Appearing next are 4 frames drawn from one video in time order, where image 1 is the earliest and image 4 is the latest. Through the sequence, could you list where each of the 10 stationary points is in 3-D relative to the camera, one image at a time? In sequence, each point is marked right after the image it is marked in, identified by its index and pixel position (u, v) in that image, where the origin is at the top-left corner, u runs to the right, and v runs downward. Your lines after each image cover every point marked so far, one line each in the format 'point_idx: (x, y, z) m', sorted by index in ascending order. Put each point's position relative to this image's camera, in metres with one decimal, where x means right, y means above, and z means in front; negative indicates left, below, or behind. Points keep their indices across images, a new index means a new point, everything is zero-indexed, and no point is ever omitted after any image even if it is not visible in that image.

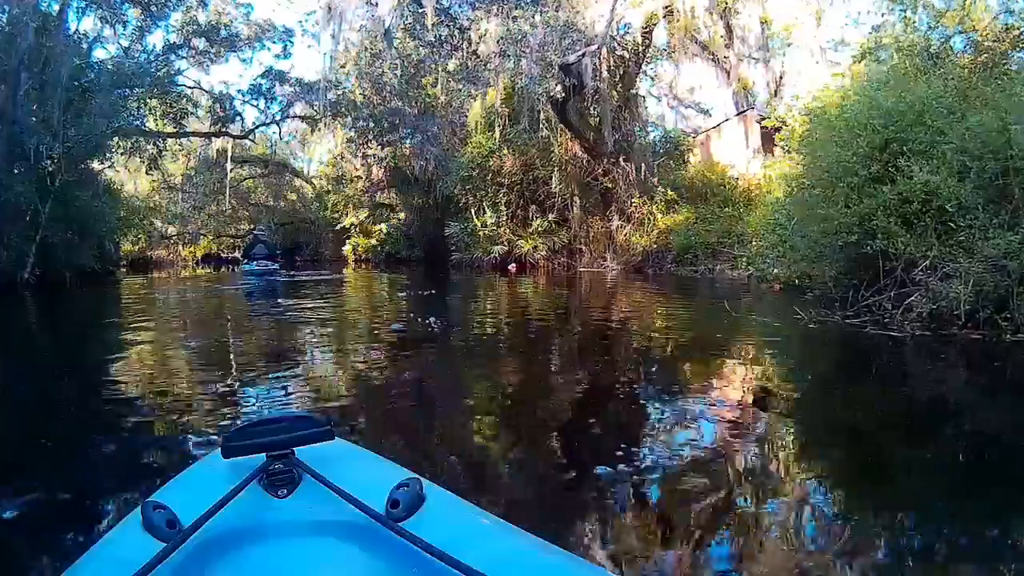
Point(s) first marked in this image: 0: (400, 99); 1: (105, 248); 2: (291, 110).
0: (-2.3, +4.4, +17.7) m
1: (-9.6, +0.9, +18.0) m
2: (-4.9, +4.0, +17.3) m
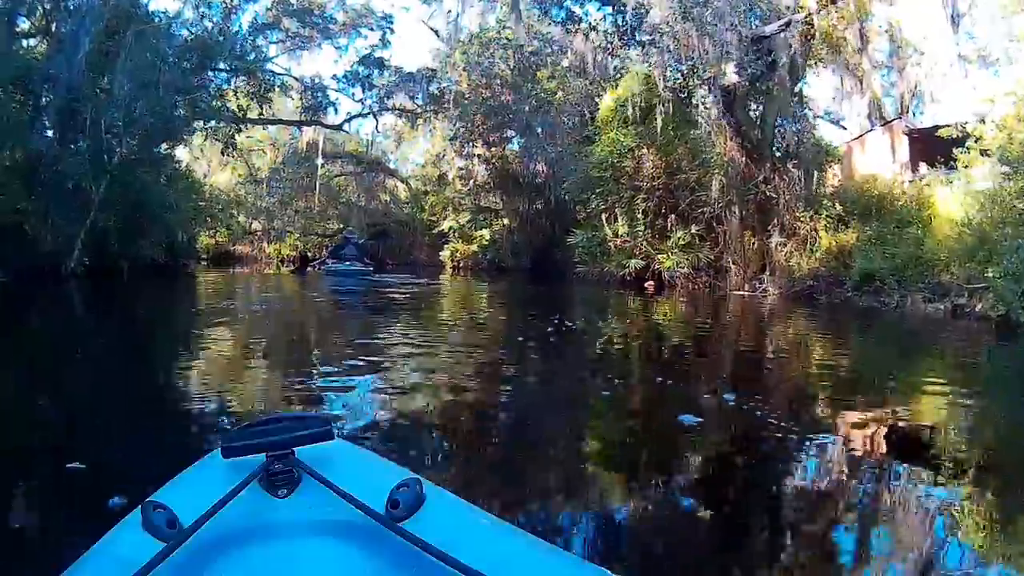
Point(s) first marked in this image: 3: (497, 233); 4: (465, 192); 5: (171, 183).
0: (0.0, +4.1, +16.3) m
1: (-7.4, +1.0, +17.3) m
2: (-2.6, +3.9, +16.2) m
3: (-0.4, +1.4, +19.6) m
4: (-1.3, +2.4, +19.7) m
5: (-6.7, +2.0, +15.5) m
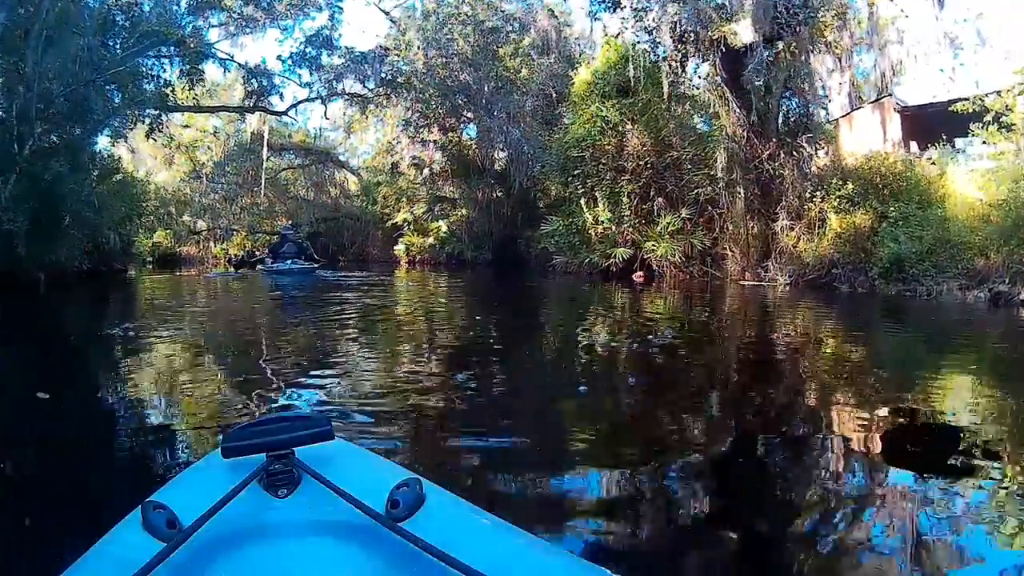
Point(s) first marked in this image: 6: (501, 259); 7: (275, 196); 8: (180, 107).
0: (-0.8, +4.2, +15.2) m
1: (-8.1, +0.9, +15.7) m
2: (-3.4, +3.9, +14.9) m
3: (-1.3, +1.5, +18.4) m
4: (-2.2, +2.5, +18.5) m
5: (-7.4, +1.9, +14.0) m
6: (-0.2, +0.7, +18.9) m
7: (-6.2, +2.3, +19.9) m
8: (-5.9, +3.2, +13.9) m
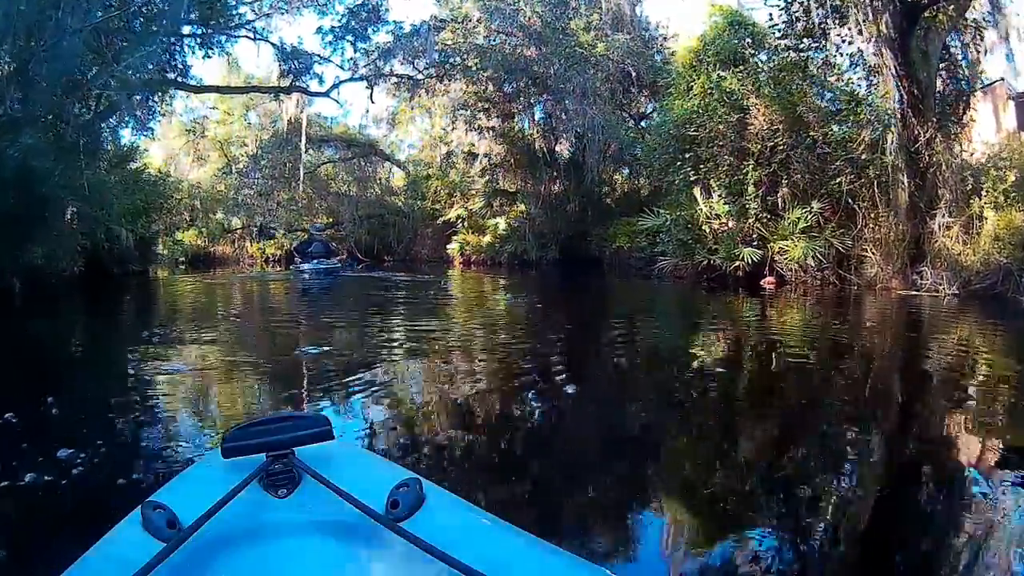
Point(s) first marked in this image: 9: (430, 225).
0: (+0.4, +4.1, +13.6) m
1: (-7.0, +0.9, +14.4) m
2: (-2.2, +3.8, +13.4) m
3: (0.0, +1.4, +16.8) m
4: (-0.9, +2.4, +16.9) m
5: (-6.3, +1.9, +12.7) m
6: (+1.0, +0.6, +17.3) m
7: (-4.8, +2.3, +18.6) m
8: (-4.8, +3.2, +12.6) m
9: (-2.2, +1.5, +19.6) m
